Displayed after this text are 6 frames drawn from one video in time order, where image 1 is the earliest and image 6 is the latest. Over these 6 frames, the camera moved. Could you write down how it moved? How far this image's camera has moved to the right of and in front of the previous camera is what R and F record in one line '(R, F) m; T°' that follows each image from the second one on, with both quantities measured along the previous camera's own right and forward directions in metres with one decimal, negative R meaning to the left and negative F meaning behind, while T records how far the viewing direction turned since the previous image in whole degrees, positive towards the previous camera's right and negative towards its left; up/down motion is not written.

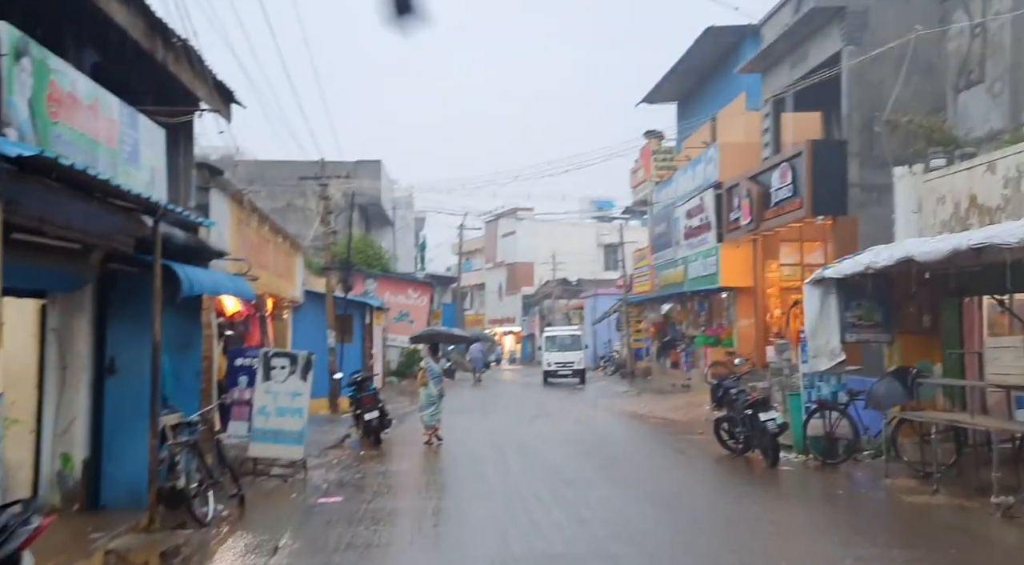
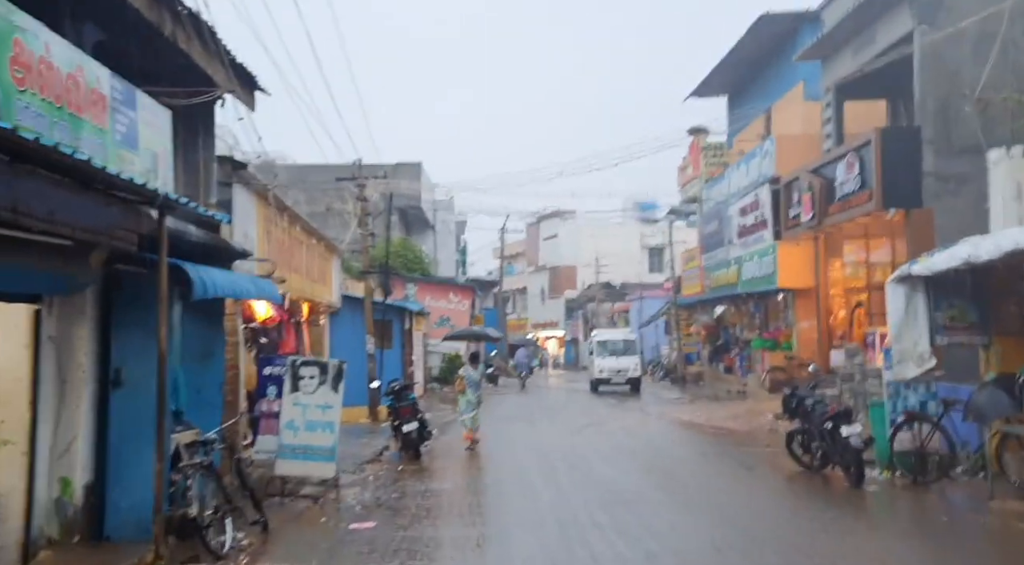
(-0.1, +1.2) m; -3°
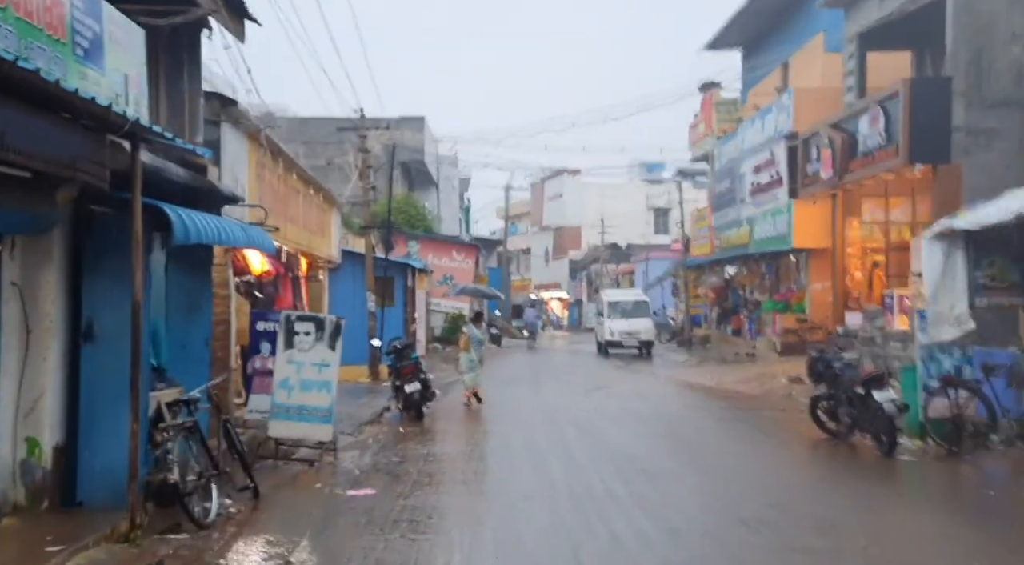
(-0.1, +0.8) m; 0°
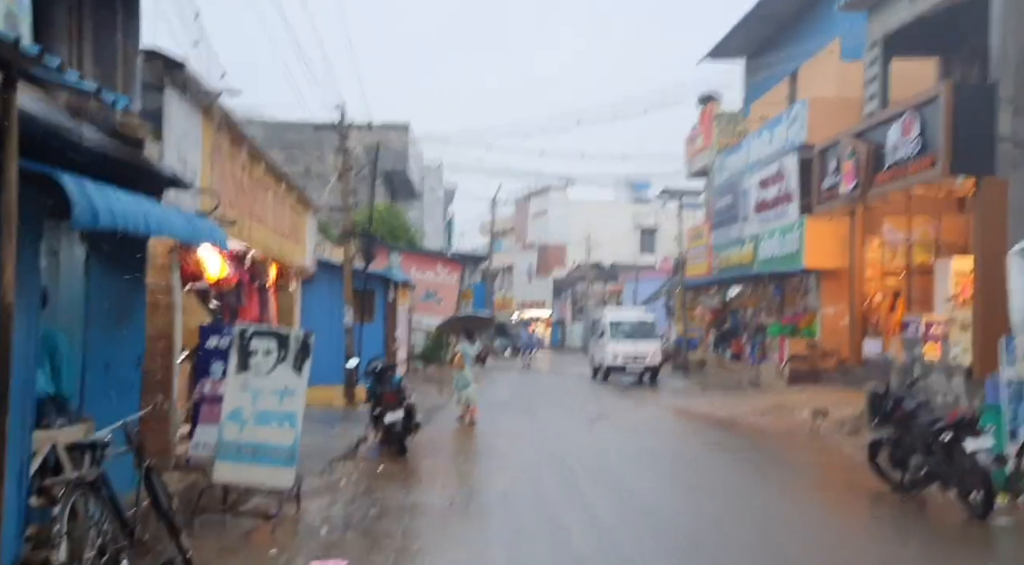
(-0.3, +2.0) m; +1°
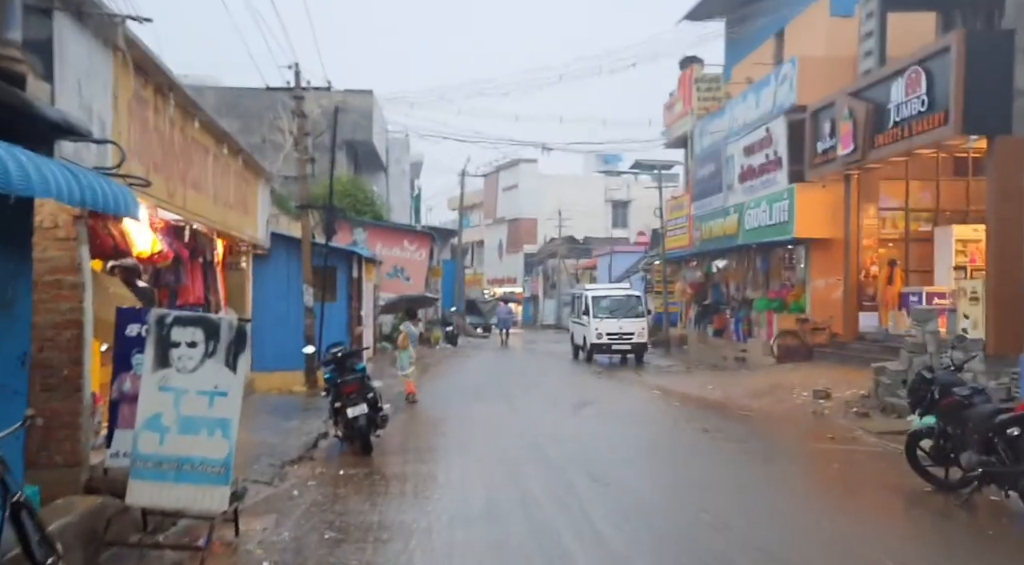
(-0.1, +1.6) m; +2°
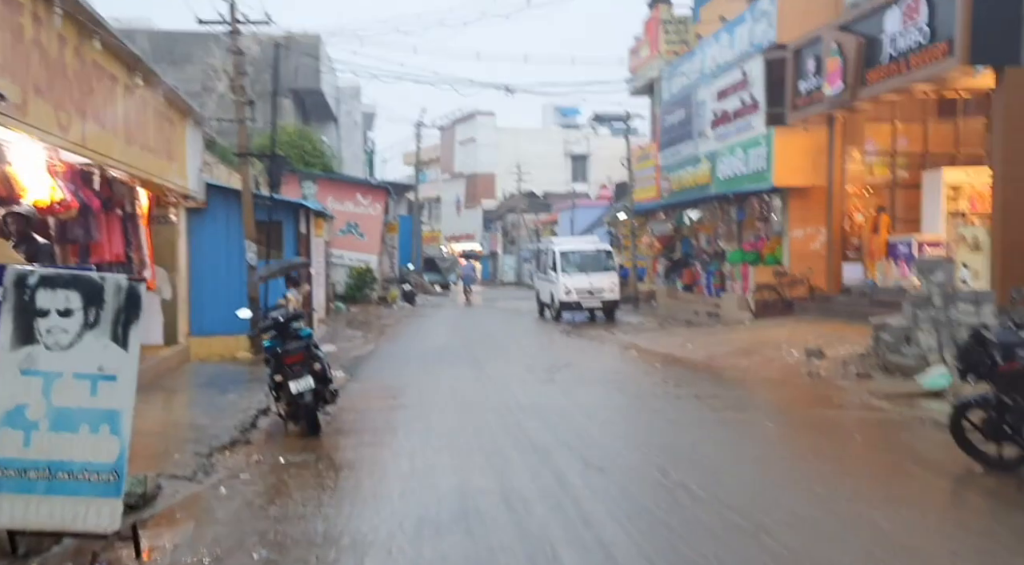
(-0.1, +1.6) m; +3°
